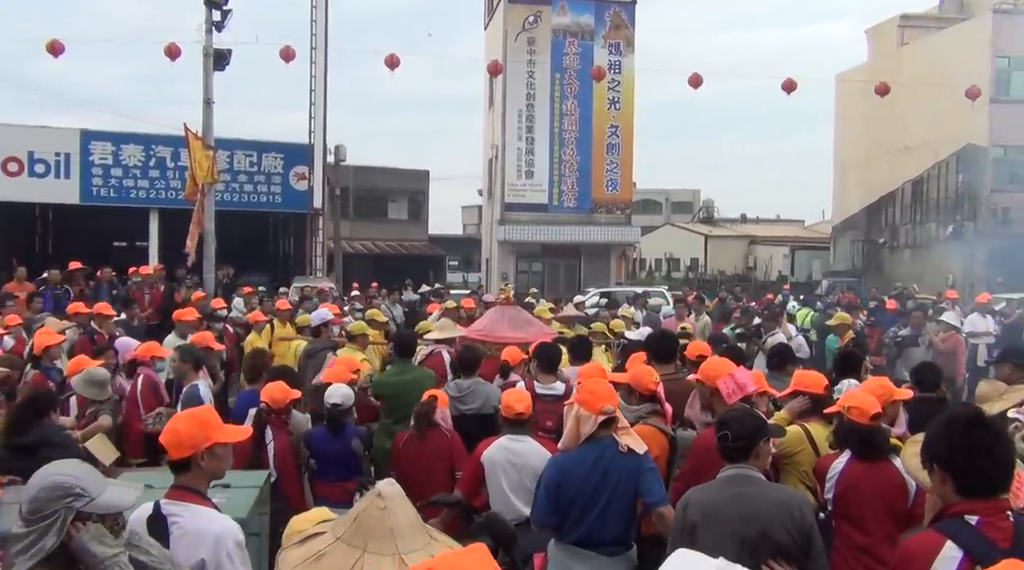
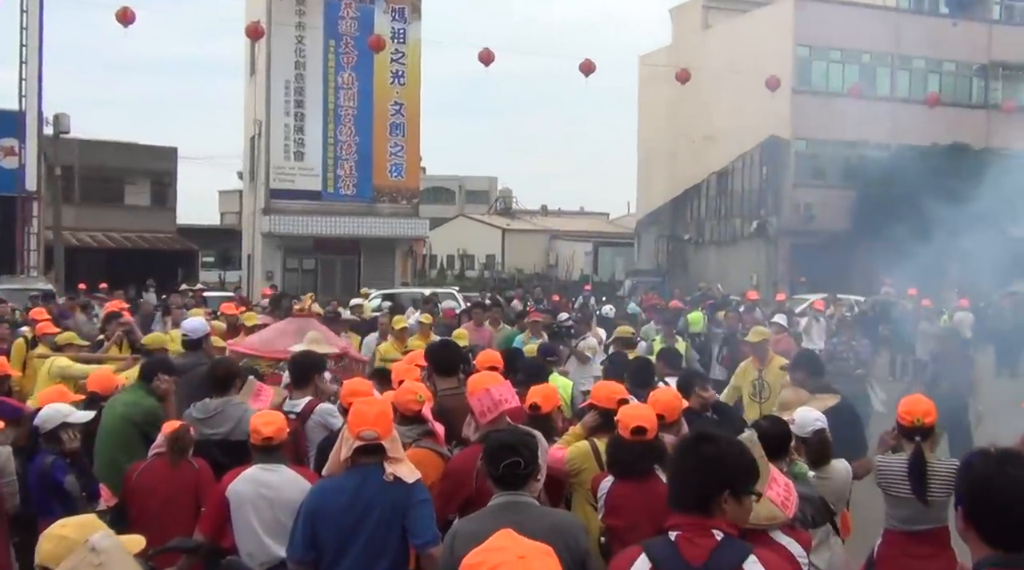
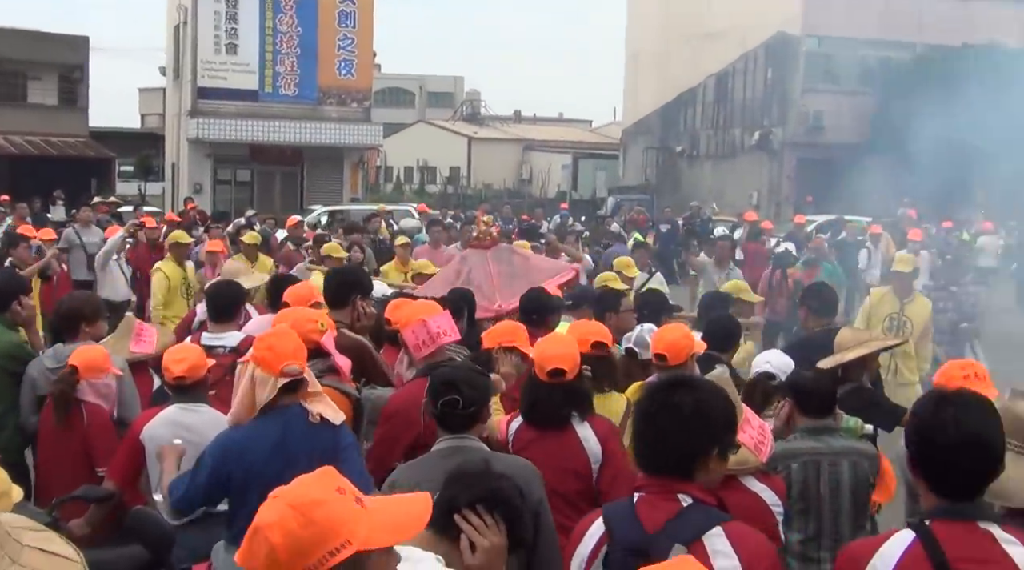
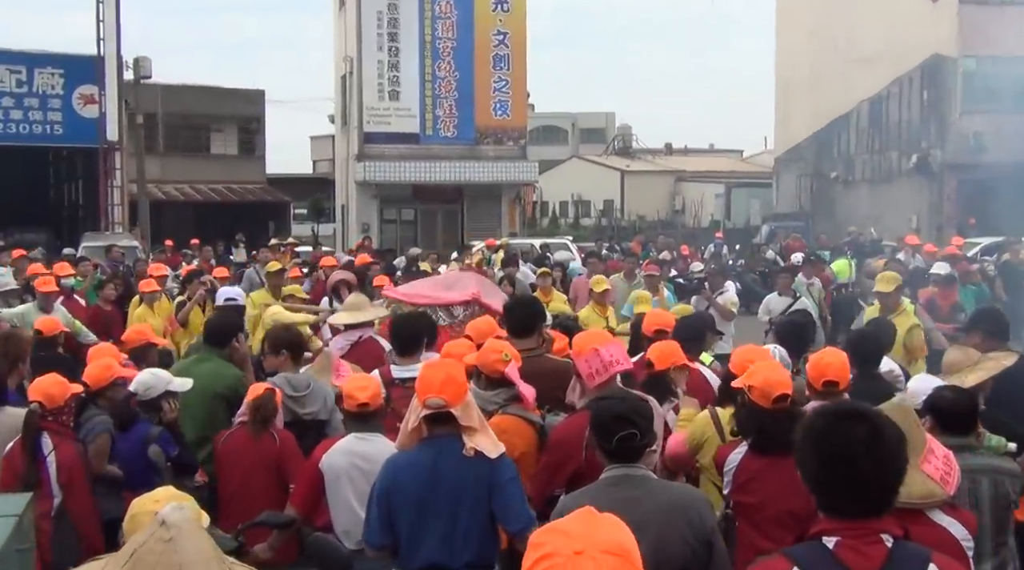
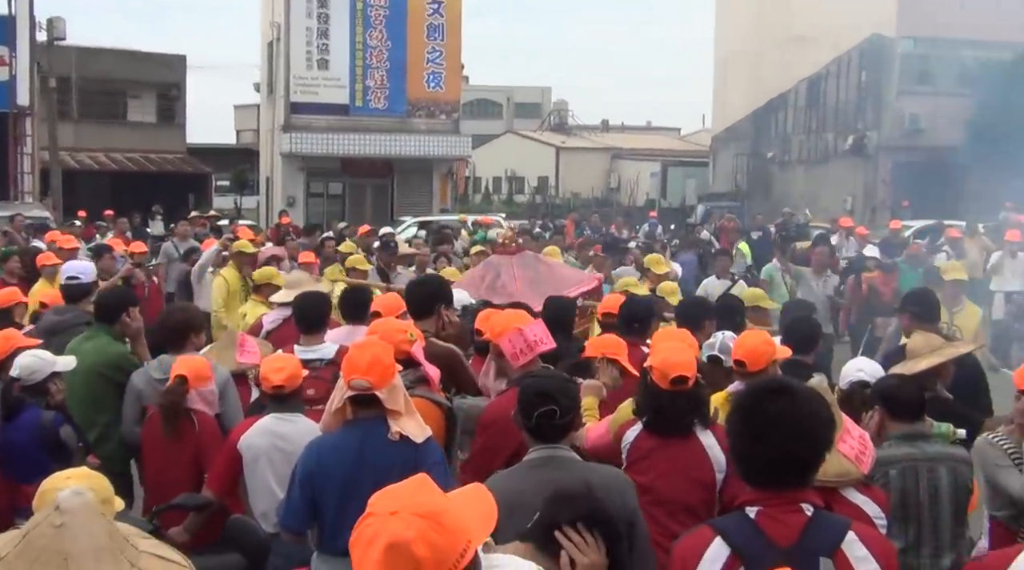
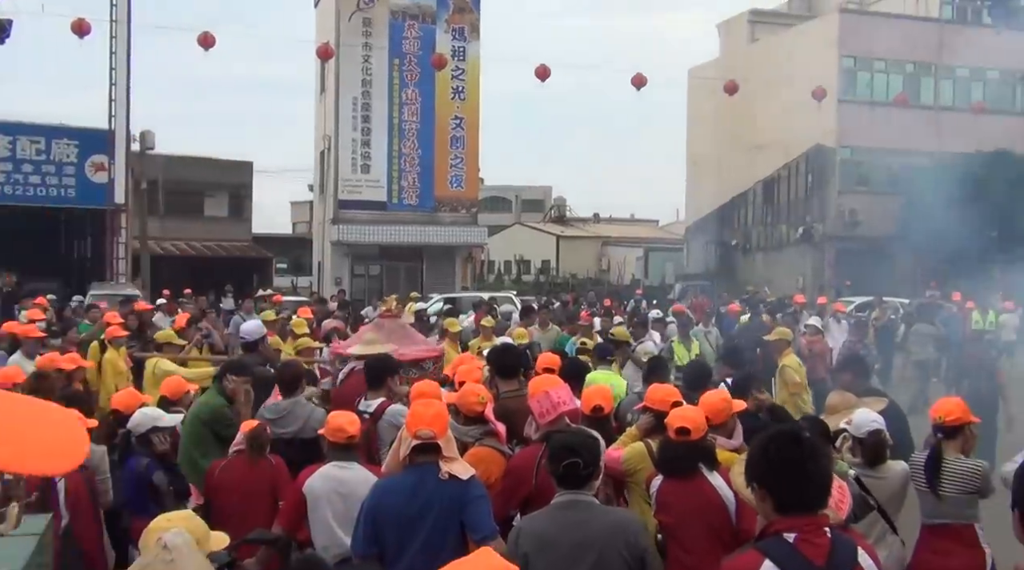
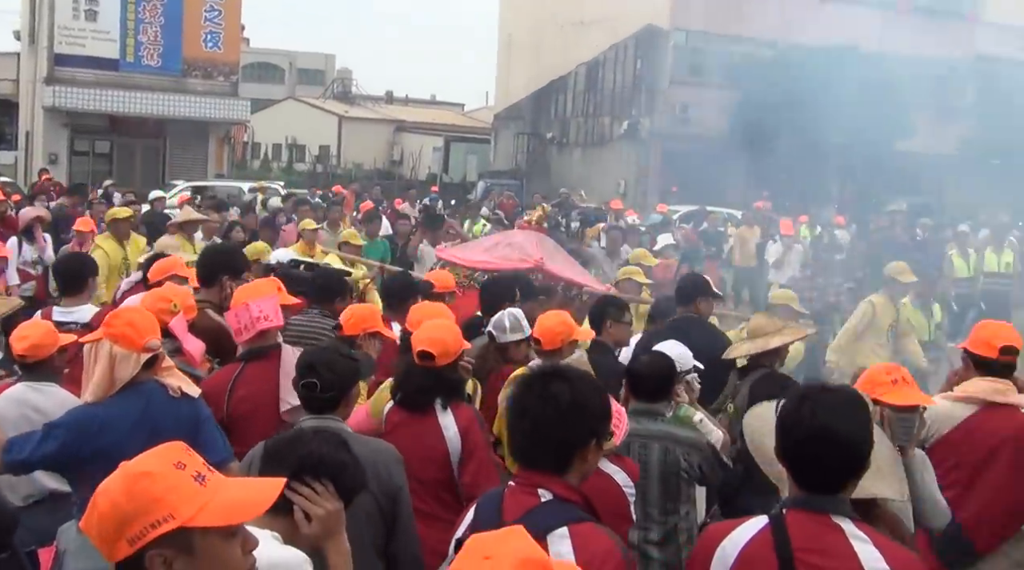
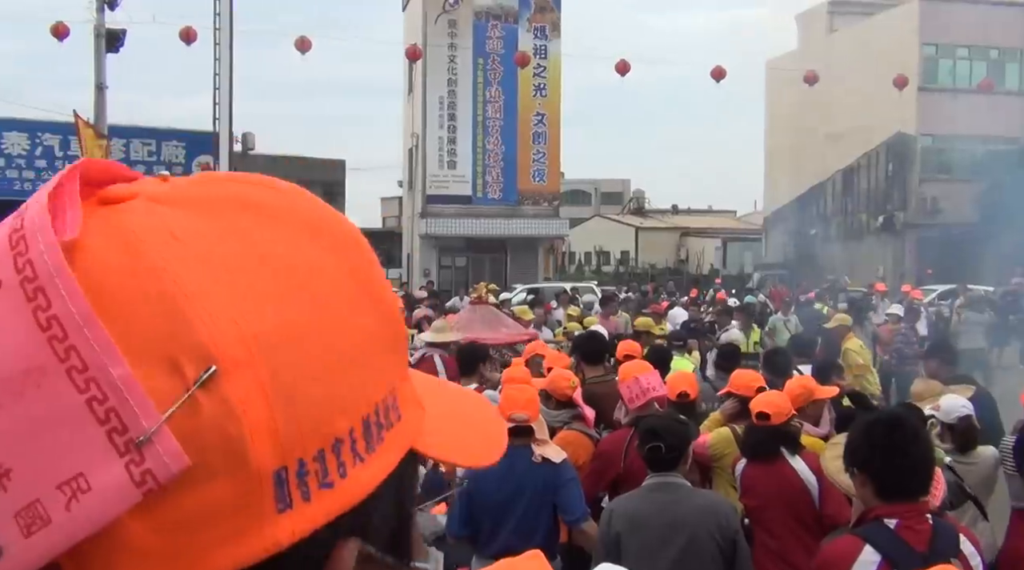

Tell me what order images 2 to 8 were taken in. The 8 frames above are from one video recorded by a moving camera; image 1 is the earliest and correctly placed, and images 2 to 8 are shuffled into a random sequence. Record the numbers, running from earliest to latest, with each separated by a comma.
8, 6, 2, 4, 5, 3, 7
